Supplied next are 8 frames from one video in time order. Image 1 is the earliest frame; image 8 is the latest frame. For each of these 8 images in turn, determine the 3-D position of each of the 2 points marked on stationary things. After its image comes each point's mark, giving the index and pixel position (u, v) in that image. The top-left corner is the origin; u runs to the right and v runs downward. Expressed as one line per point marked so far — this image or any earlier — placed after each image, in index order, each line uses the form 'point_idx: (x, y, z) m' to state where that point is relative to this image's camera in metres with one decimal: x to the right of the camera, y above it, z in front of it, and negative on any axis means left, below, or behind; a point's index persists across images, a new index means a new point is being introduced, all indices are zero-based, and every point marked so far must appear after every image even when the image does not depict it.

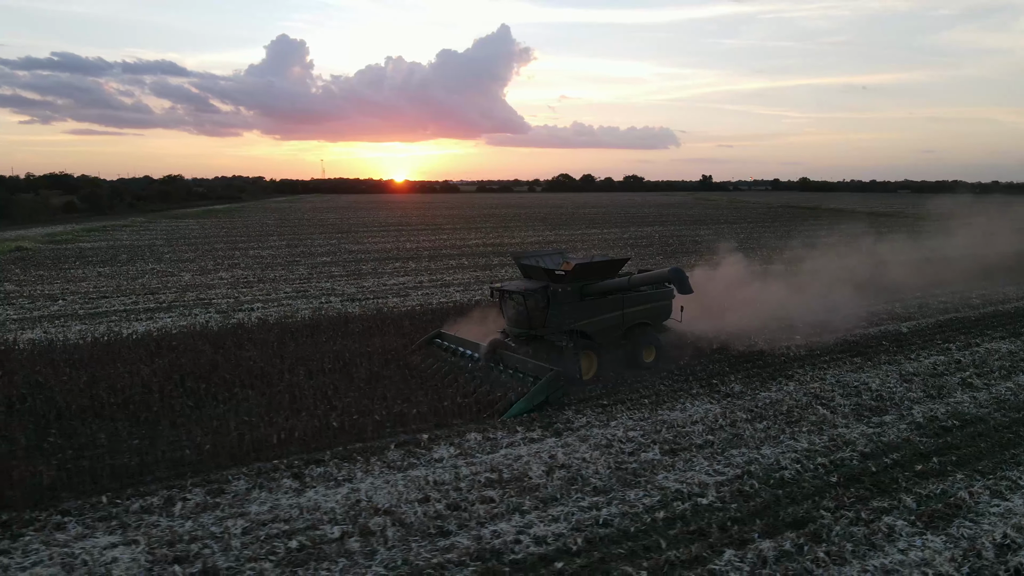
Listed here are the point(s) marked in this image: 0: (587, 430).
0: (+0.8, -1.6, +8.3) m
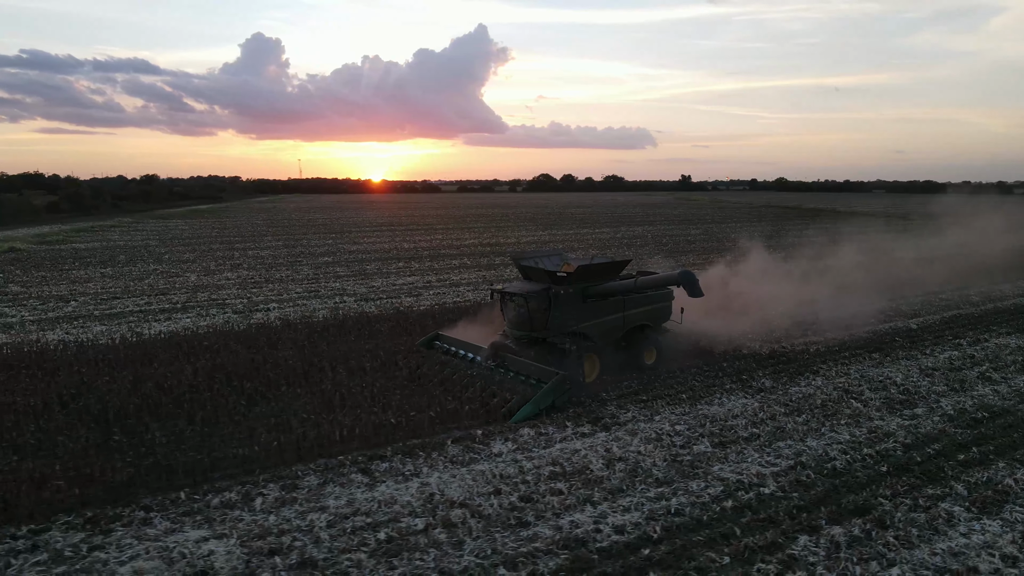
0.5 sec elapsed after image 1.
0: (+1.4, -1.6, +8.5) m
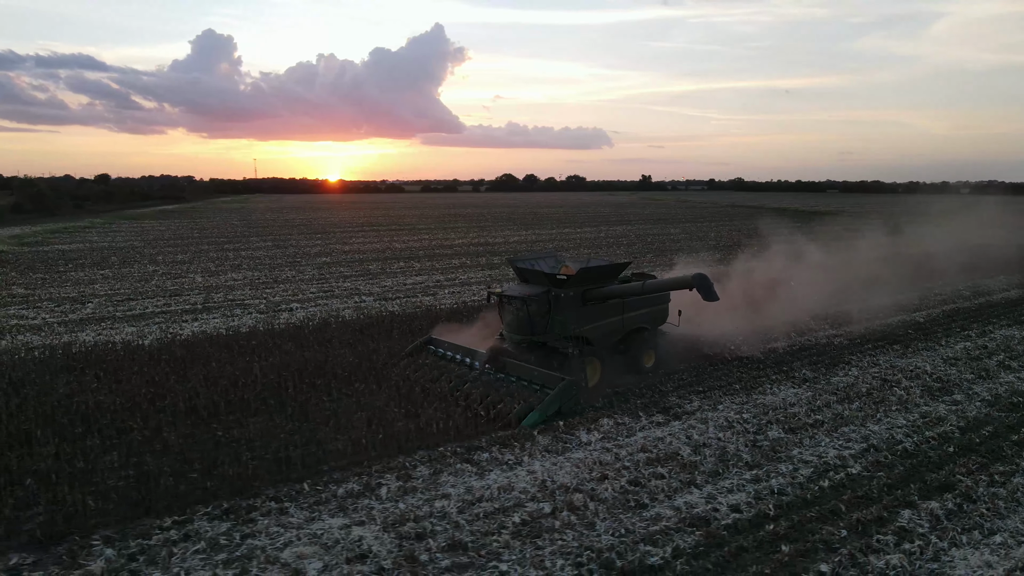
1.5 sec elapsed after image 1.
0: (+2.3, -1.5, +8.9) m
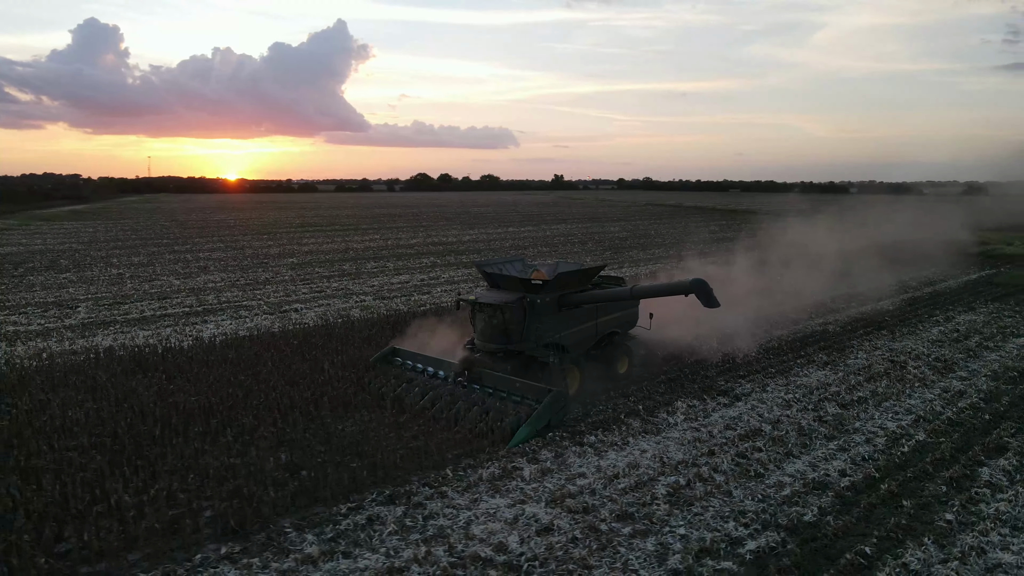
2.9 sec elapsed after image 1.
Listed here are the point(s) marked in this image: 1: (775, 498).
0: (+3.2, -1.4, +9.7) m
1: (+2.3, -1.8, +6.5) m
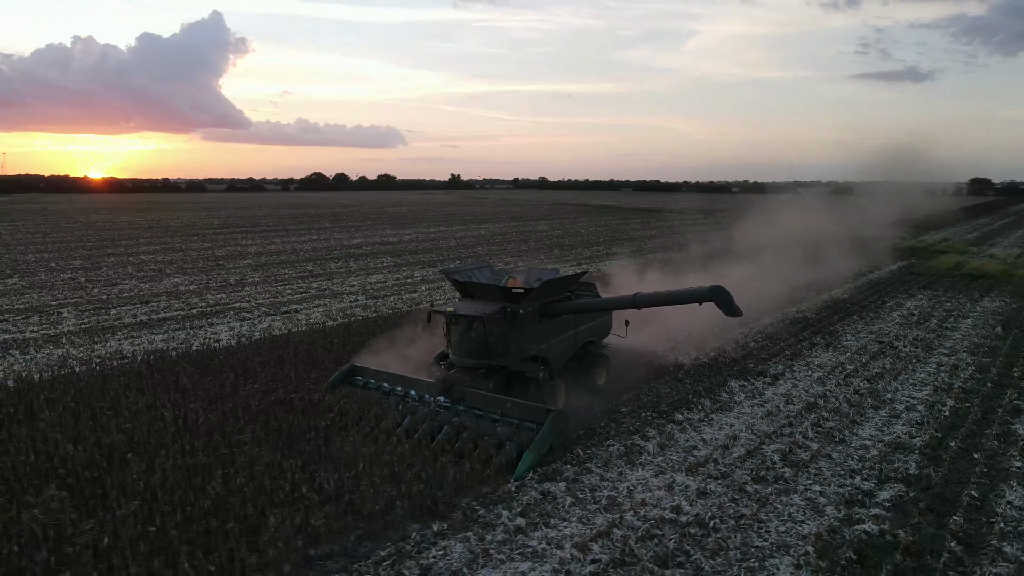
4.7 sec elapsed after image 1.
0: (+4.0, -1.3, +10.8) m
1: (+3.6, -1.7, +7.5) m
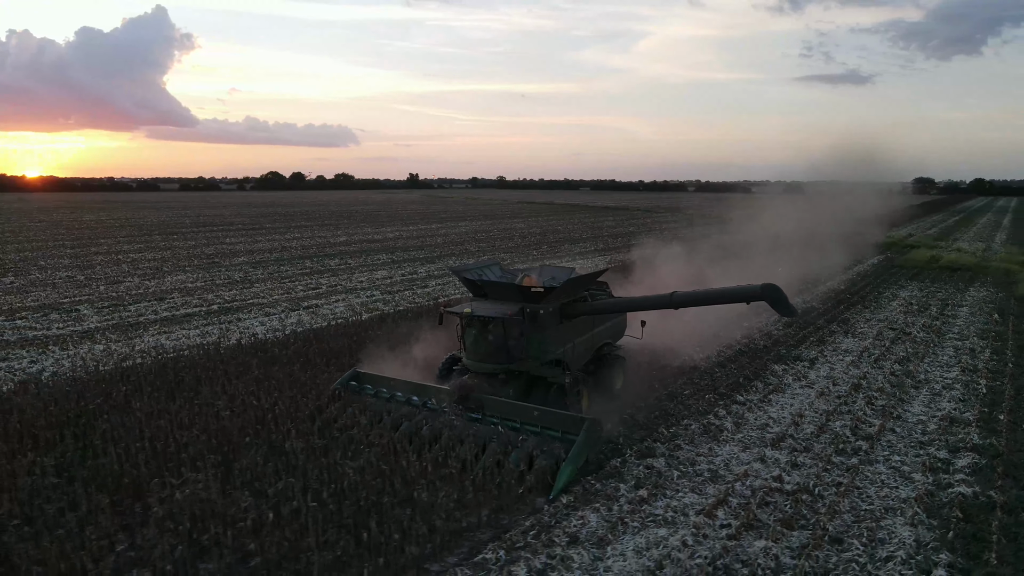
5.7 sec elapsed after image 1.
0: (+4.7, -1.1, +11.3) m
1: (+4.5, -1.5, +8.0) m
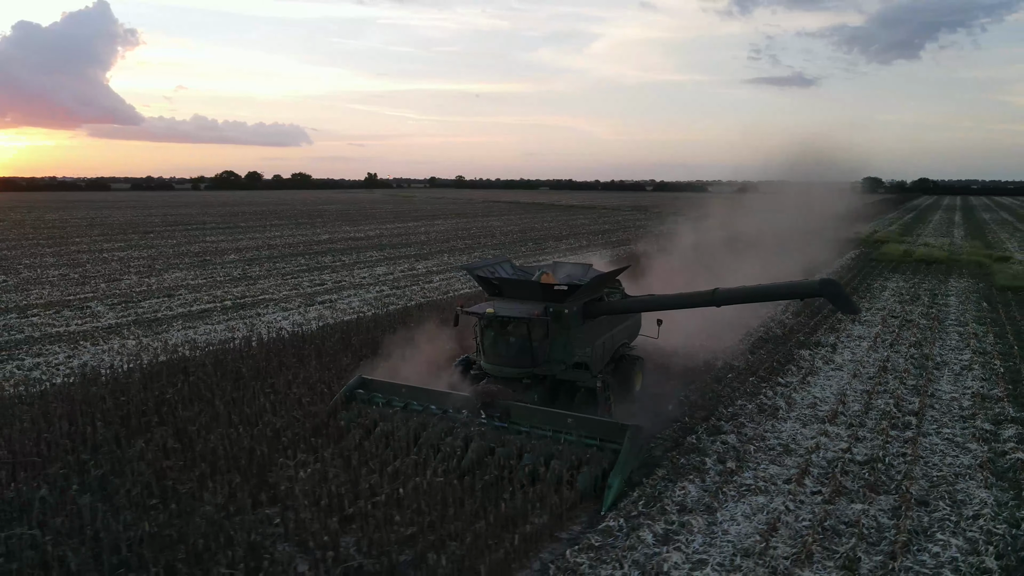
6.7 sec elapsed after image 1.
0: (+5.3, -0.9, +11.9) m
1: (+5.2, -1.4, +8.5) m
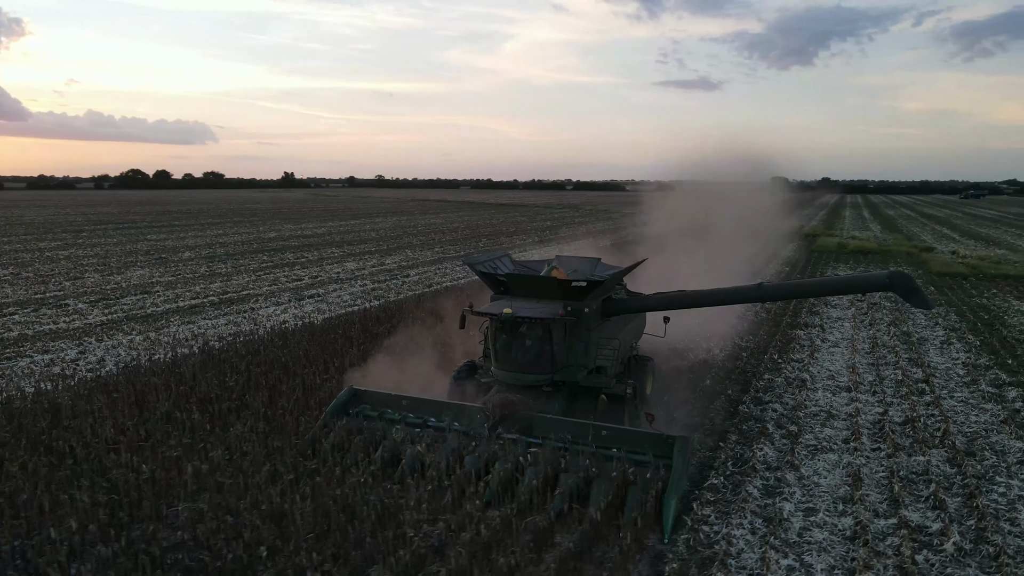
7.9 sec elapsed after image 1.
0: (+5.4, -0.6, +12.8) m
1: (+5.7, -1.1, +9.4) m
